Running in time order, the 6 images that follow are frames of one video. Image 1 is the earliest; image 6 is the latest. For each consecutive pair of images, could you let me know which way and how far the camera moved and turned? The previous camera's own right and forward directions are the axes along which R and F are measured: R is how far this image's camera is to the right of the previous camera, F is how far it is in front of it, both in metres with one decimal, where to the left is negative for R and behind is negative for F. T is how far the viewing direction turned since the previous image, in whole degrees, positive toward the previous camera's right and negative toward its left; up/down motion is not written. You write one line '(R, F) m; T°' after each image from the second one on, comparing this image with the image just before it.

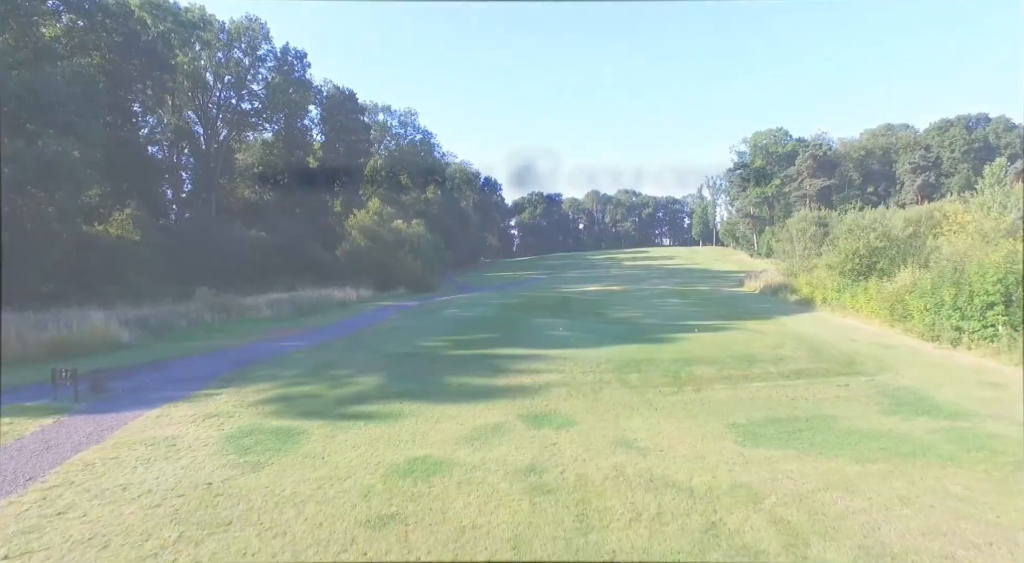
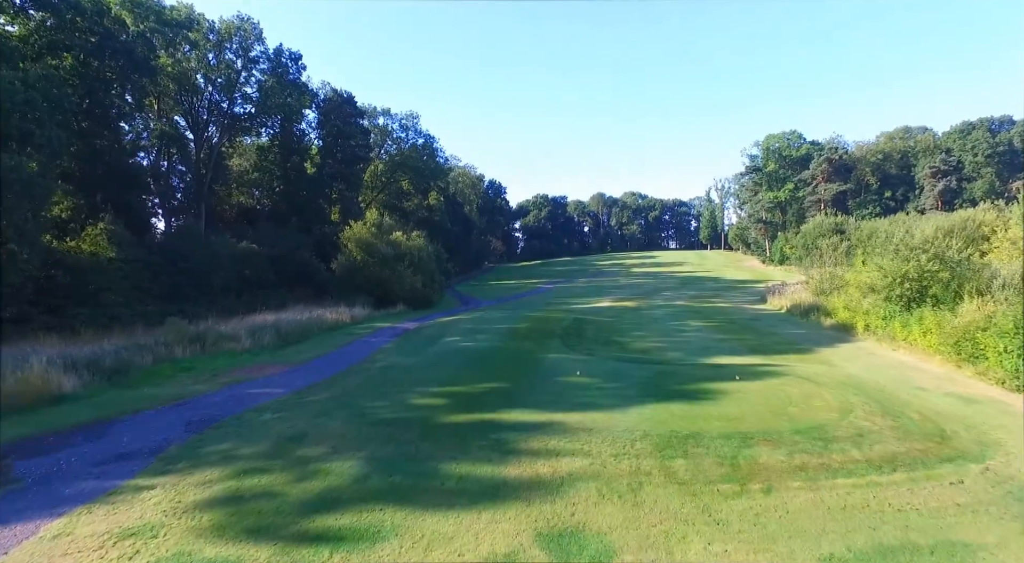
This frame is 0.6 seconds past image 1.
(-0.1, +2.1) m; 0°
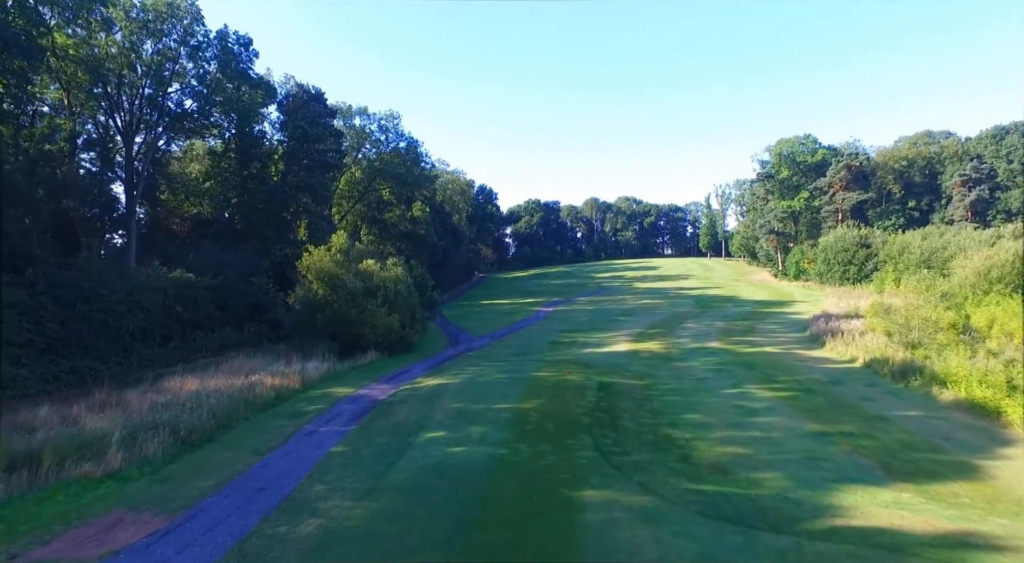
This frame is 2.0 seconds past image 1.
(-0.4, +6.2) m; +1°
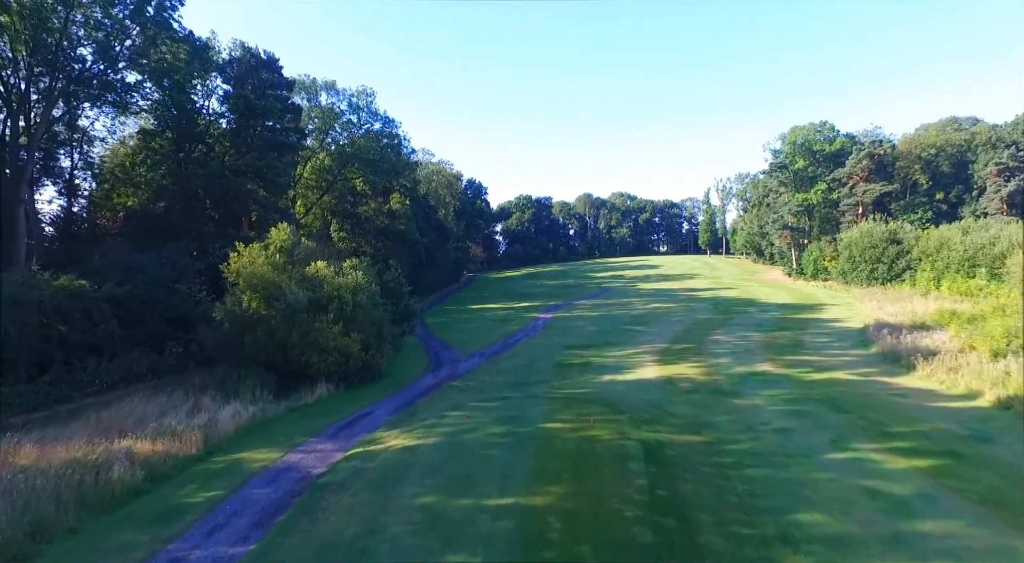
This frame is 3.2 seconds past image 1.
(-0.2, +6.2) m; +1°
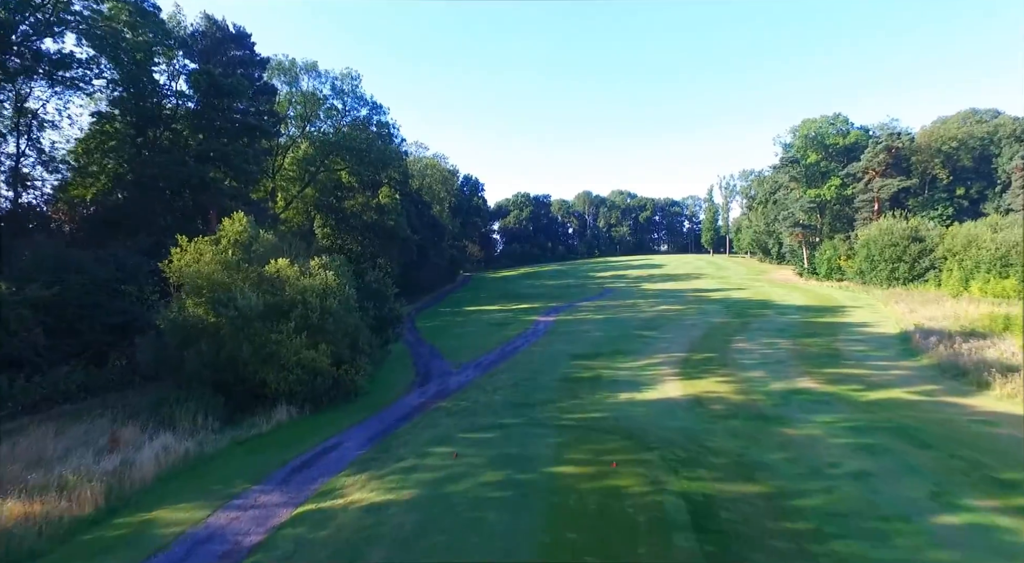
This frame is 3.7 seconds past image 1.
(0.0, +3.2) m; 0°
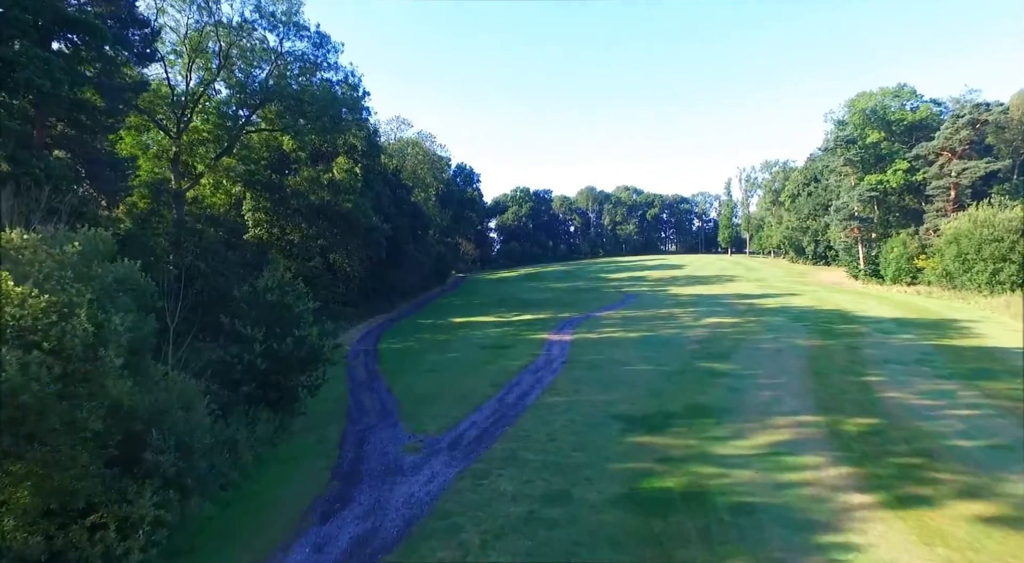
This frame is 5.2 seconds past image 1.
(-0.2, +10.8) m; 0°
